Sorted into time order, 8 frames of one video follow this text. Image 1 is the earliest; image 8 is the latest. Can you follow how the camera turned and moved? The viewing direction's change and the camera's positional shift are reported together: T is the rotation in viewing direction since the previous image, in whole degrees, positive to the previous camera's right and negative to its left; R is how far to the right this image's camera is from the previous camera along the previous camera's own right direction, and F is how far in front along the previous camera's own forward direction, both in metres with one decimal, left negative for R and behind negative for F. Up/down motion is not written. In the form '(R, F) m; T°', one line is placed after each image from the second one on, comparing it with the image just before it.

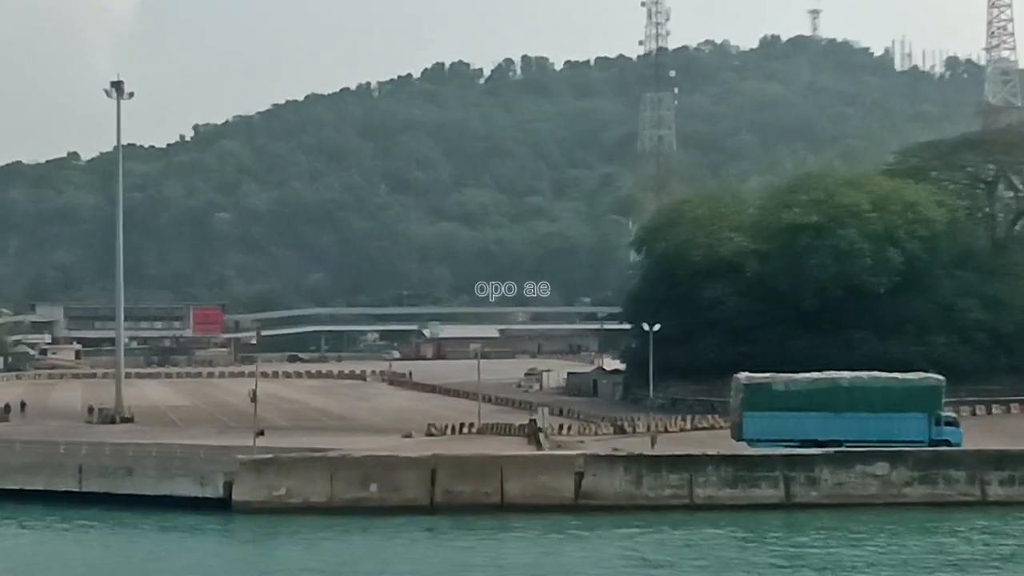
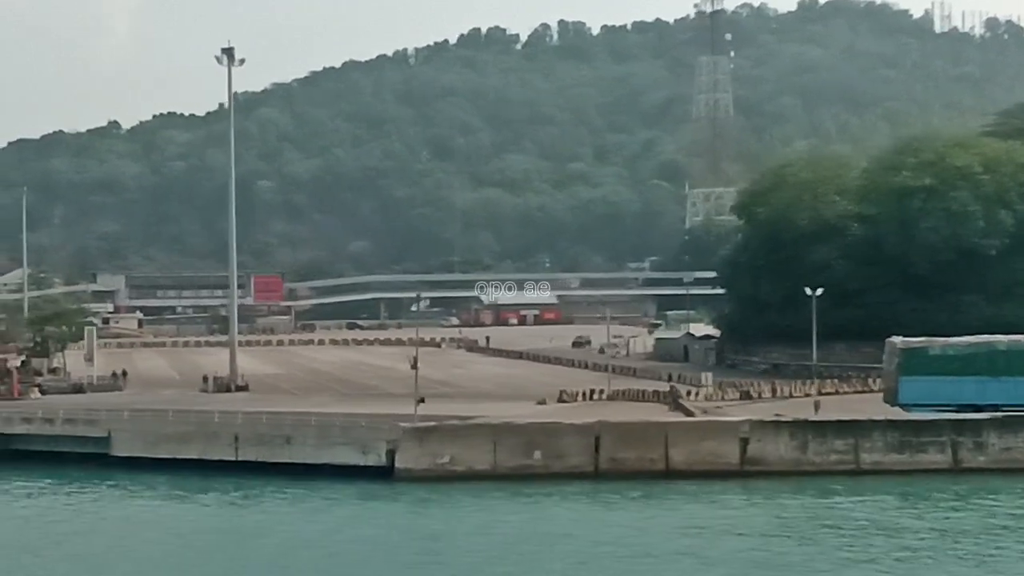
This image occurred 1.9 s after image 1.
(-2.7, +0.2) m; -1°
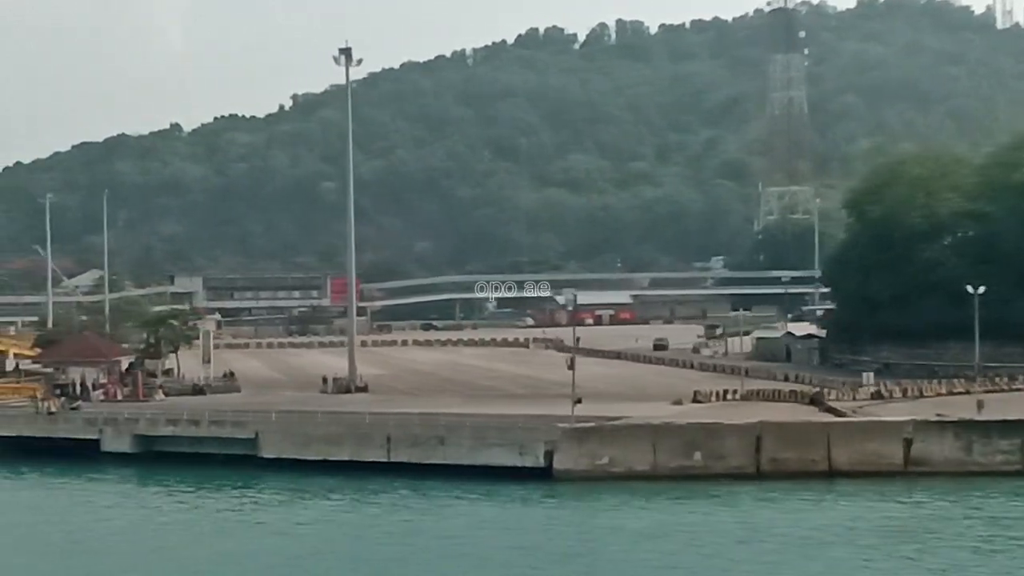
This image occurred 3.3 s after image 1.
(-2.1, +0.2) m; -1°
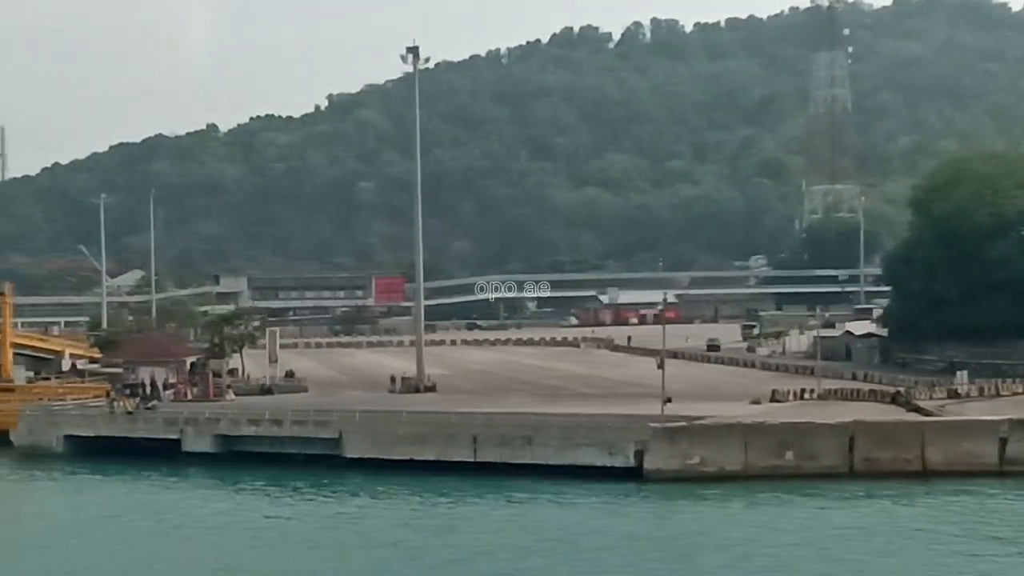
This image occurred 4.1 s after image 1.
(-1.2, +0.2) m; -1°
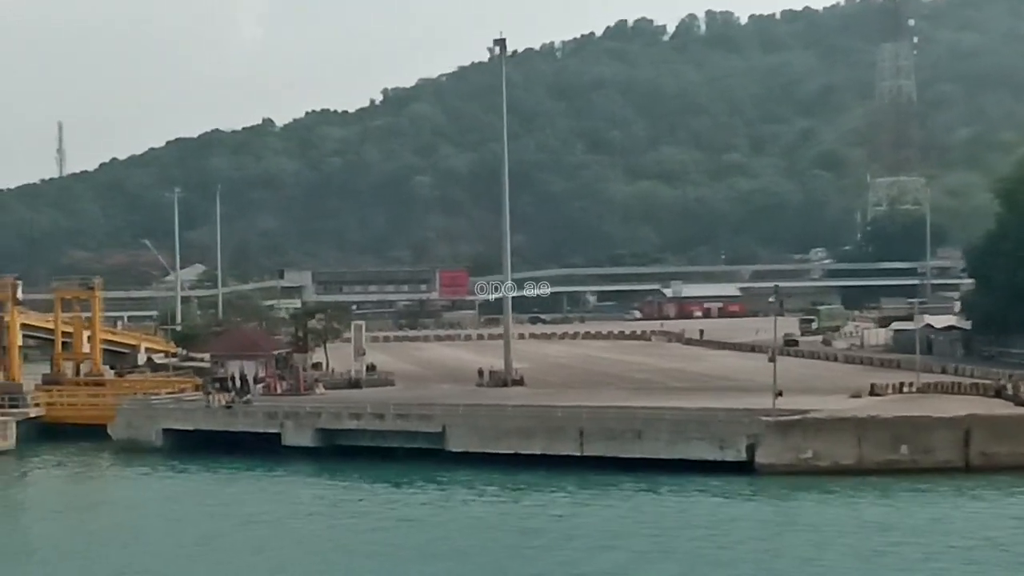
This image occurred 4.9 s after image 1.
(-1.2, +0.2) m; -2°
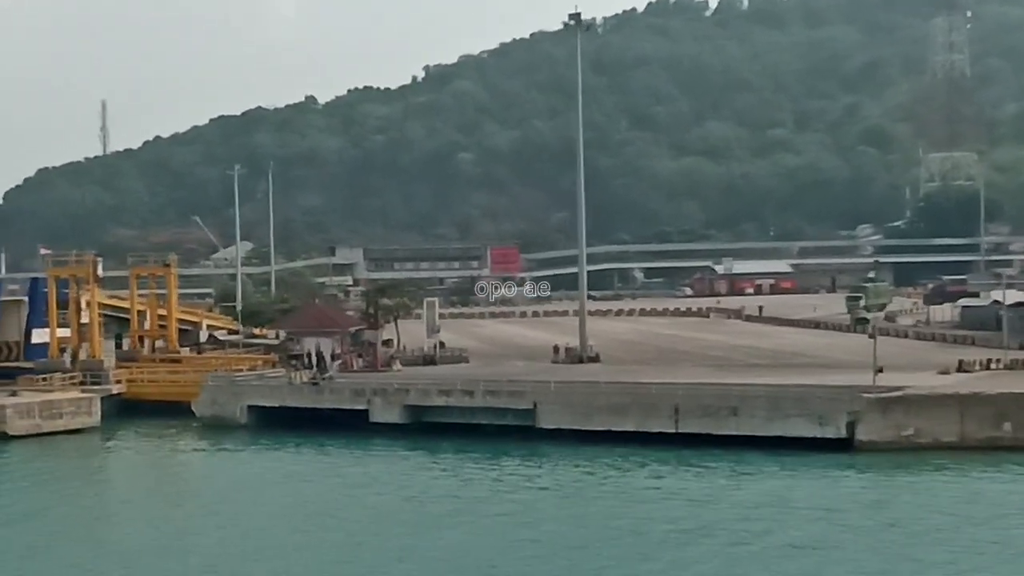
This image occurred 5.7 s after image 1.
(-1.2, +0.2) m; -1°
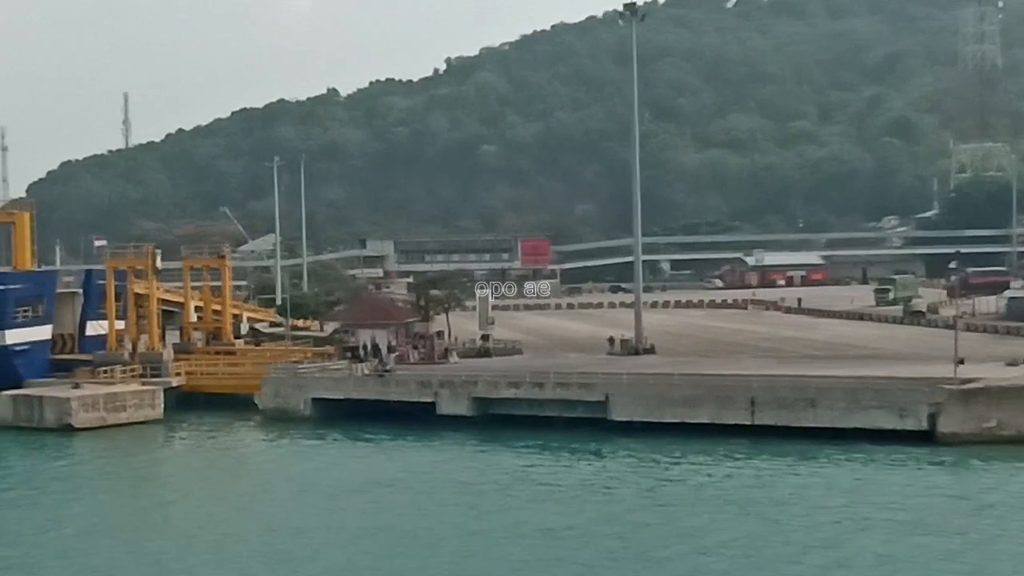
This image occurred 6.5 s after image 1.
(-1.2, +0.2) m; 0°
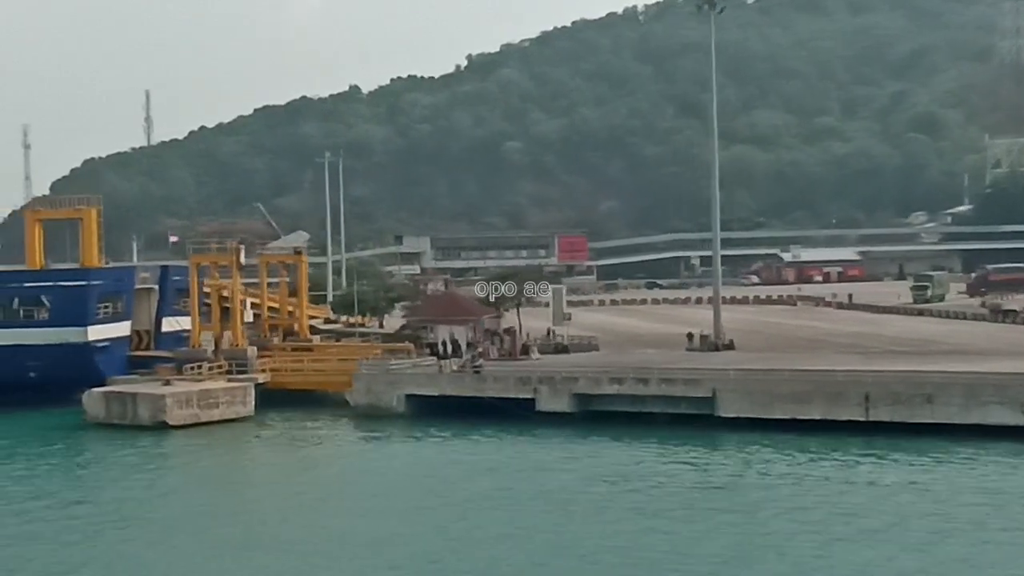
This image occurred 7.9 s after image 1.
(-1.9, +0.4) m; 0°
